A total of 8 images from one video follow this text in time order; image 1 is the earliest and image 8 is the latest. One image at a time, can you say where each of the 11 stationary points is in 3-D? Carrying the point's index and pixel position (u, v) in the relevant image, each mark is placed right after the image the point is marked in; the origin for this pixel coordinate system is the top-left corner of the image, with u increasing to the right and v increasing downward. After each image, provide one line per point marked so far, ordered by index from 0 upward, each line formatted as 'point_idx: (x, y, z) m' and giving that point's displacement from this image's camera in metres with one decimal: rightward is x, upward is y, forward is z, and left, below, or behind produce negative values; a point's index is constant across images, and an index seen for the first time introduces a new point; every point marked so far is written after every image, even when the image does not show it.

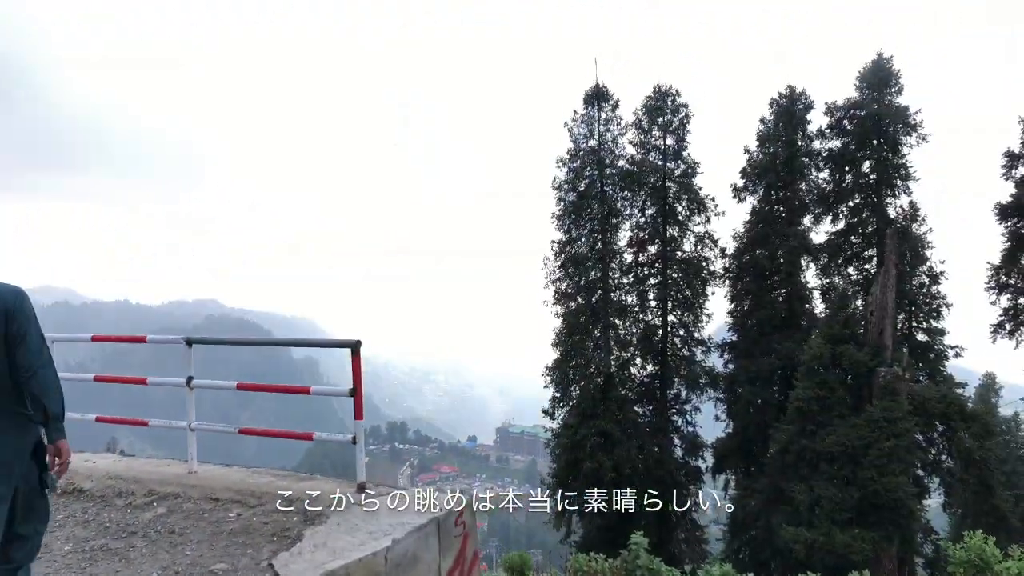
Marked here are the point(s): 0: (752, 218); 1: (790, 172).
0: (+6.9, +2.0, +17.1) m
1: (+7.7, +3.2, +16.6) m
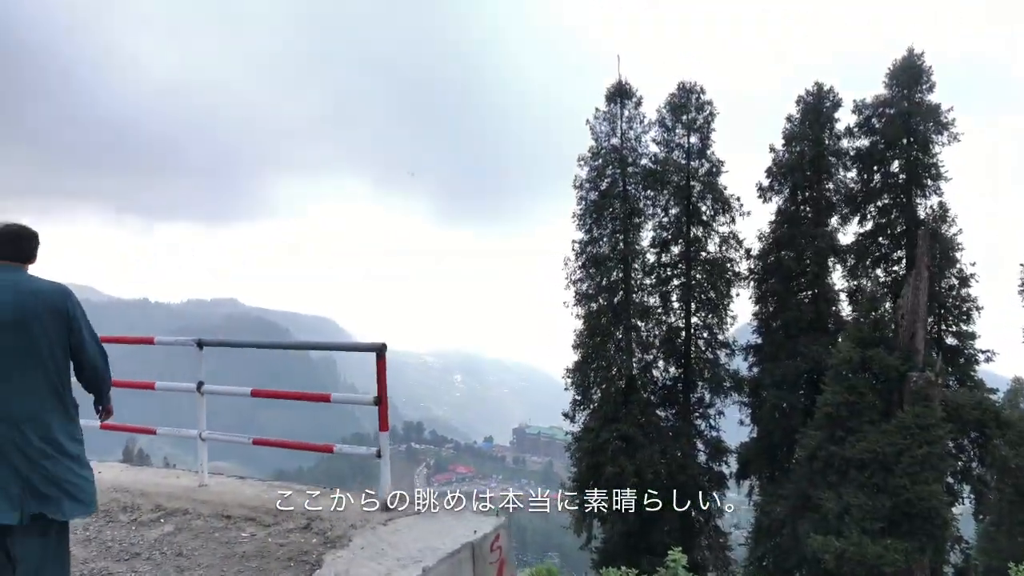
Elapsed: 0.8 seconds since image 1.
0: (+7.4, +1.9, +16.8) m
1: (+8.2, +3.1, +16.3) m
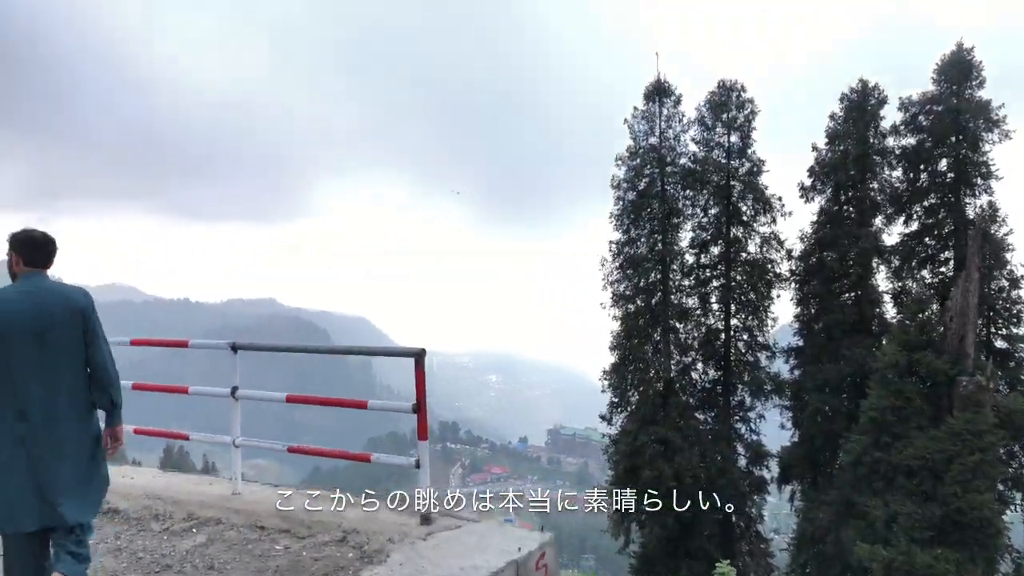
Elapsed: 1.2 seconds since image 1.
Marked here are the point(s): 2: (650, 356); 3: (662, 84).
0: (+8.4, +1.9, +16.4) m
1: (+9.2, +3.1, +15.9) m
2: (+3.3, -1.6, +14.3) m
3: (+4.0, +5.3, +15.7) m
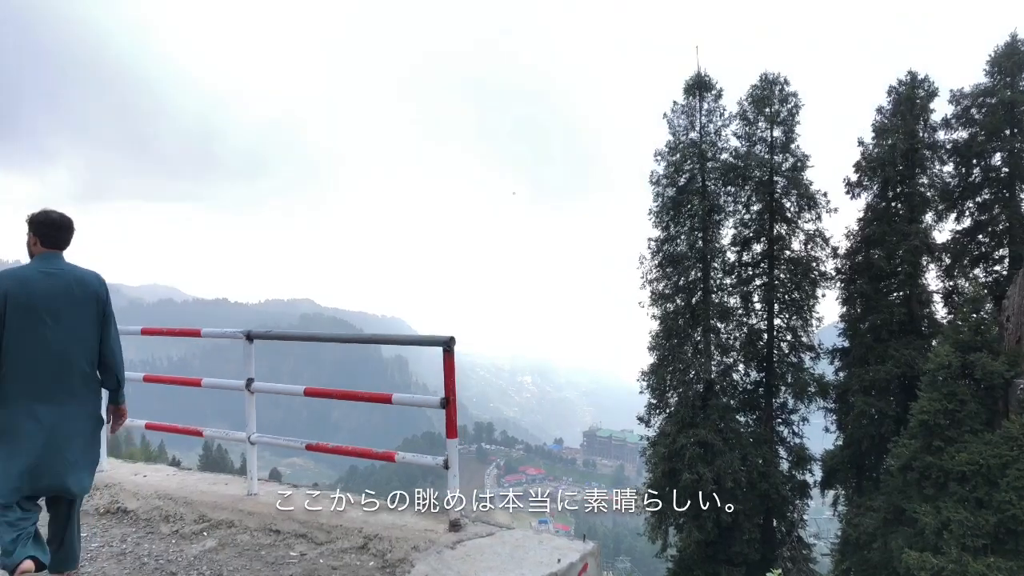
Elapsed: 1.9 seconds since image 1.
0: (+9.3, +1.9, +15.9) m
1: (+10.1, +3.1, +15.3) m
2: (+4.1, -1.6, +14.1) m
3: (+4.9, +5.3, +15.5) m
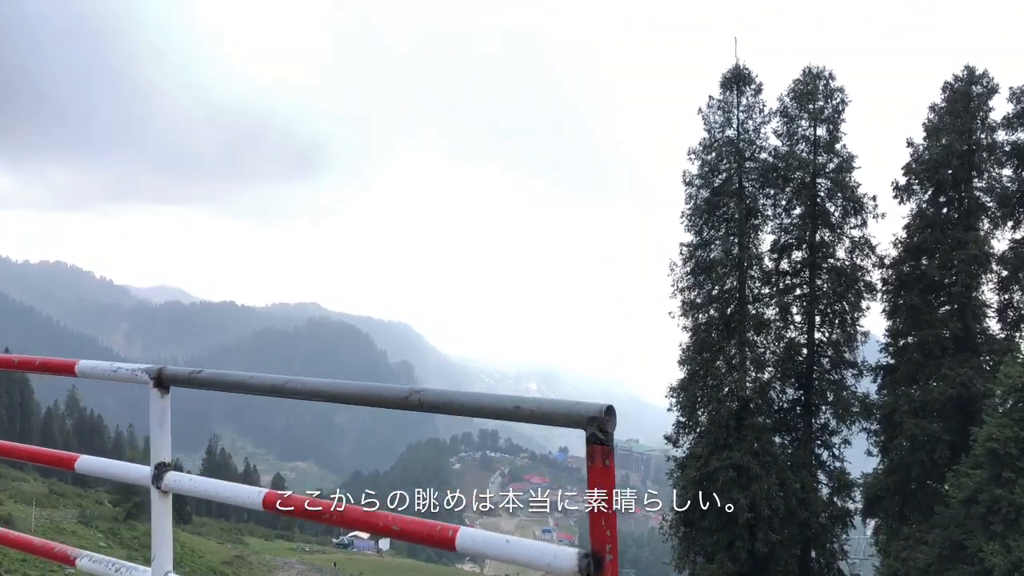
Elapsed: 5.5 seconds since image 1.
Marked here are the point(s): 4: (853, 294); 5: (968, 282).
0: (+9.7, +1.6, +15.1) m
1: (+10.5, +2.8, +14.5) m
2: (+4.4, -1.8, +13.3) m
3: (+5.3, +5.1, +14.7) m
4: (+7.7, -0.2, +14.1) m
5: (+10.0, +0.1, +13.8) m
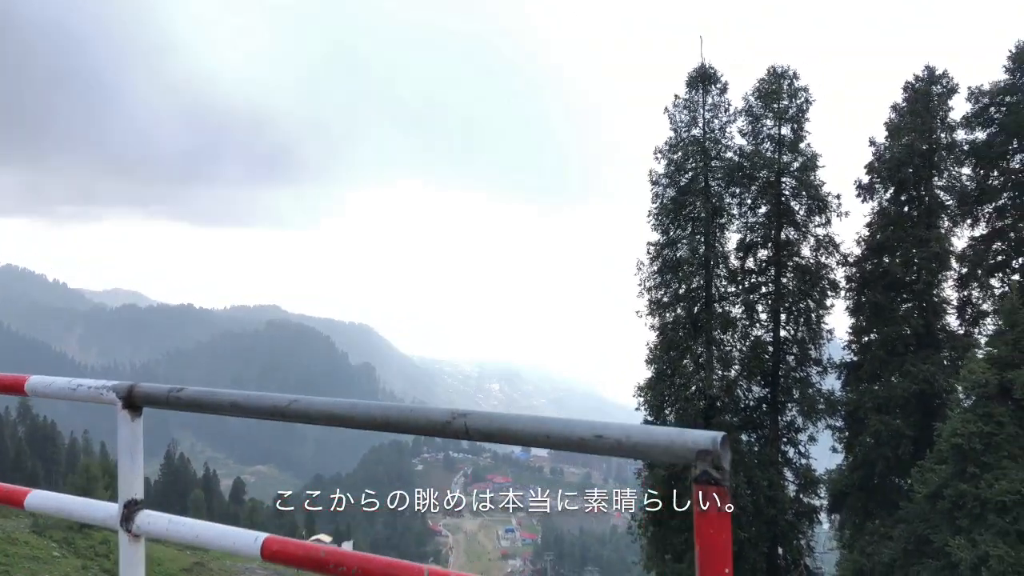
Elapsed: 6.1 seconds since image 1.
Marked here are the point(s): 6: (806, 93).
0: (+8.8, +1.6, +15.4) m
1: (+9.6, +2.9, +14.9) m
2: (+3.7, -1.8, +13.2) m
3: (+4.5, +5.1, +14.8) m
4: (+6.9, -0.1, +14.3) m
5: (+9.2, +0.2, +14.1) m
6: (+6.9, +4.6, +14.9) m
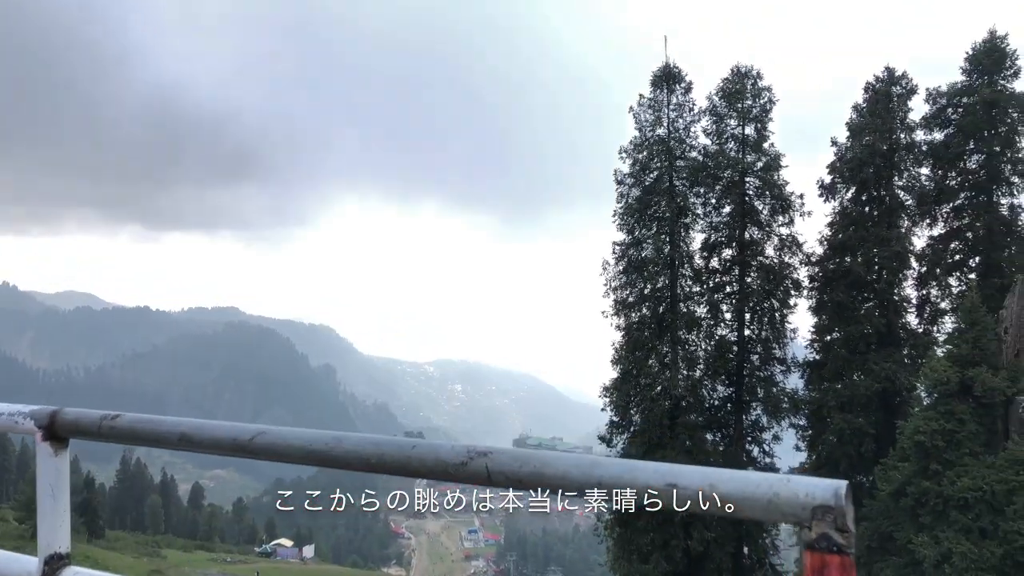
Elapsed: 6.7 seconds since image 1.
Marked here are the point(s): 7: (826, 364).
0: (+7.9, +1.6, +15.6) m
1: (+8.8, +2.9, +15.1) m
2: (+2.9, -1.7, +13.1) m
3: (+3.6, +5.2, +14.7) m
4: (+6.0, -0.1, +14.4) m
5: (+8.4, +0.2, +14.3) m
6: (+6.0, +4.6, +15.0) m
7: (+7.4, -1.9, +15.2) m
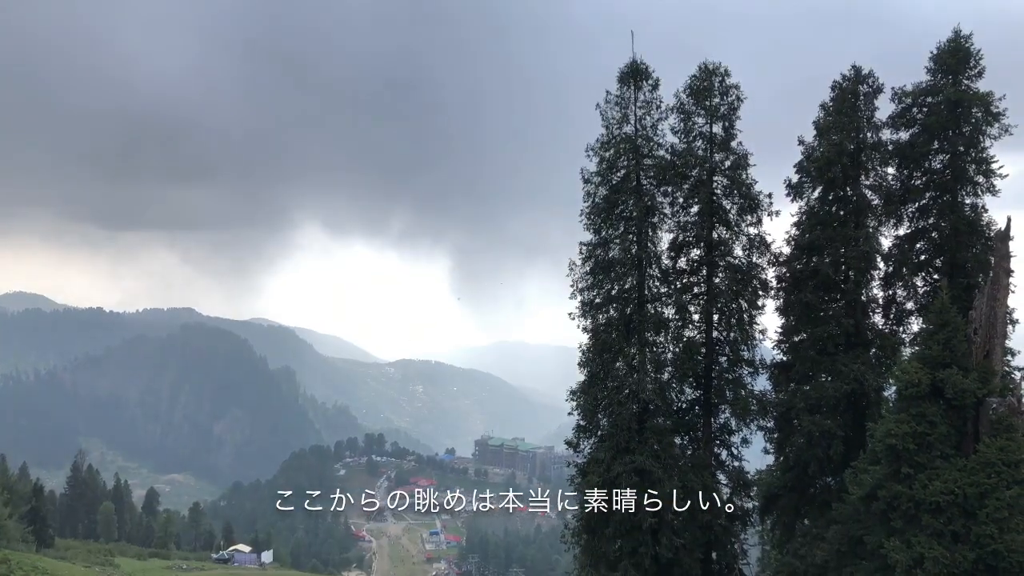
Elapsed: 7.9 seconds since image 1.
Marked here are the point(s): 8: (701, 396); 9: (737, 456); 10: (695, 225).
0: (+7.0, +1.6, +15.6) m
1: (+7.9, +2.9, +15.2) m
2: (+2.2, -1.8, +12.9) m
3: (+2.7, +5.1, +14.5) m
4: (+5.2, -0.1, +14.3) m
5: (+7.5, +0.2, +14.4) m
6: (+5.1, +4.6, +15.0) m
7: (+6.5, -1.9, +15.2) m
8: (+4.1, -2.4, +14.2) m
9: (+5.0, -3.8, +14.4) m
10: (+4.0, +1.4, +14.4) m
